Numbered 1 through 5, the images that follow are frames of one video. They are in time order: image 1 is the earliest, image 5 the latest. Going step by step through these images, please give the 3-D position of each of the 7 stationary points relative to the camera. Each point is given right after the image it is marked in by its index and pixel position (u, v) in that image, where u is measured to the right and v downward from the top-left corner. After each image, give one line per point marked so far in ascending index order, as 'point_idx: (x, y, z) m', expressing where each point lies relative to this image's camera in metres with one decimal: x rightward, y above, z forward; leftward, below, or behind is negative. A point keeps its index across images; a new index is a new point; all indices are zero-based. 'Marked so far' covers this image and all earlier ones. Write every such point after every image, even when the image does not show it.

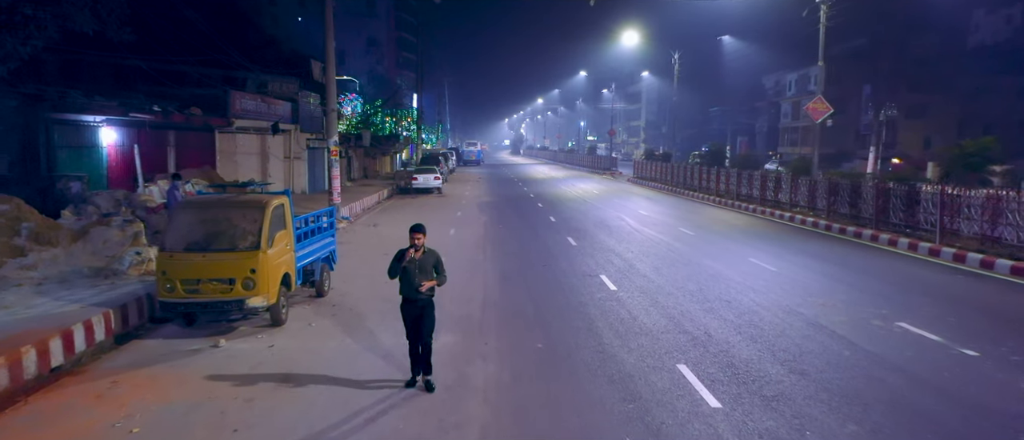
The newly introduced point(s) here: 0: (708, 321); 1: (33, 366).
0: (+3.0, -1.5, +9.6) m
1: (-5.7, -1.7, +7.4) m
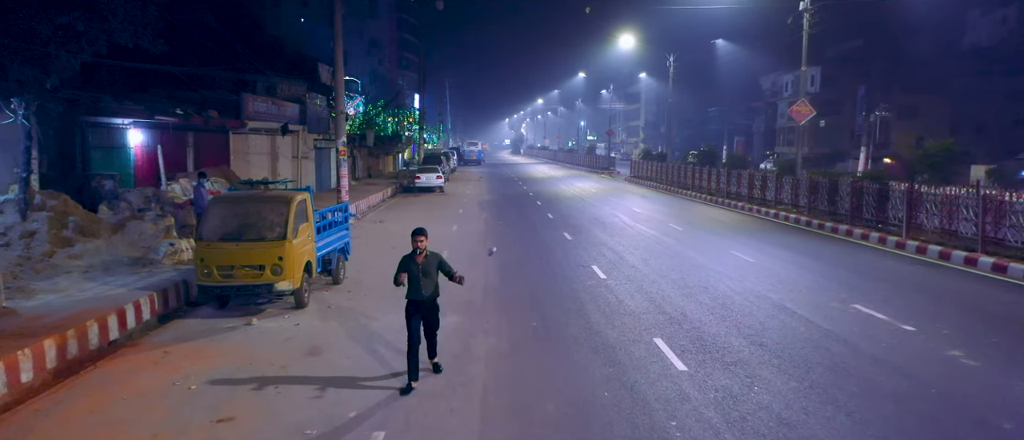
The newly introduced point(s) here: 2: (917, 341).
0: (+3.0, -1.4, +10.8) m
1: (-5.7, -1.6, +8.6) m
2: (+5.5, -1.6, +8.5) m
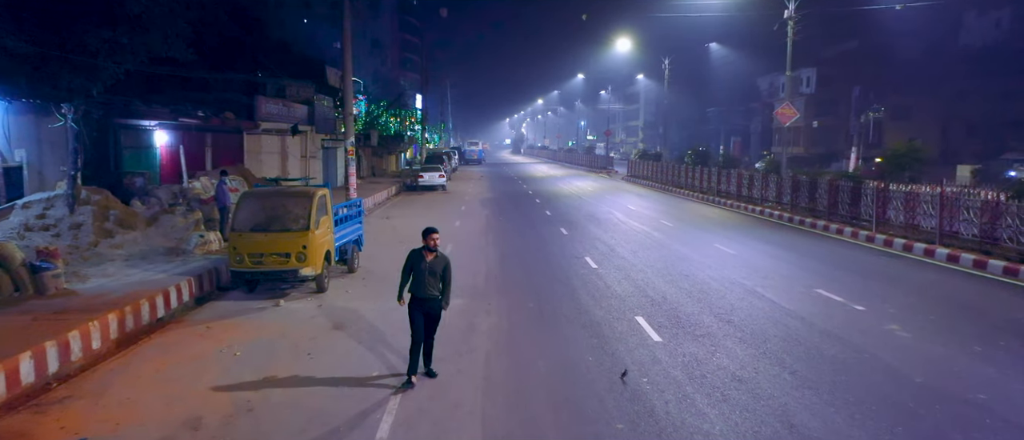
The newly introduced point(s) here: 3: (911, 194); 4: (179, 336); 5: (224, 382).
0: (+2.9, -1.3, +12.0) m
1: (-5.7, -1.5, +9.8) m
2: (+5.4, -1.5, +9.7) m
3: (+9.7, +0.6, +15.3) m
4: (-4.9, -1.7, +9.3) m
5: (-3.4, -1.9, +7.5) m
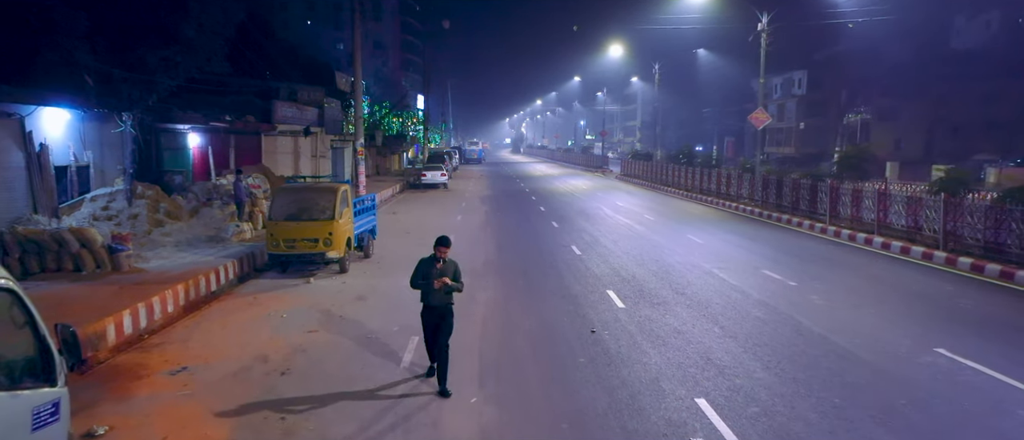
0: (+2.8, -1.1, +14.1) m
1: (-5.8, -1.3, +11.9) m
2: (+5.3, -1.3, +11.9) m
3: (+9.6, +0.8, +17.4) m
4: (-5.1, -1.5, +11.4) m
5: (-3.6, -1.8, +9.6) m
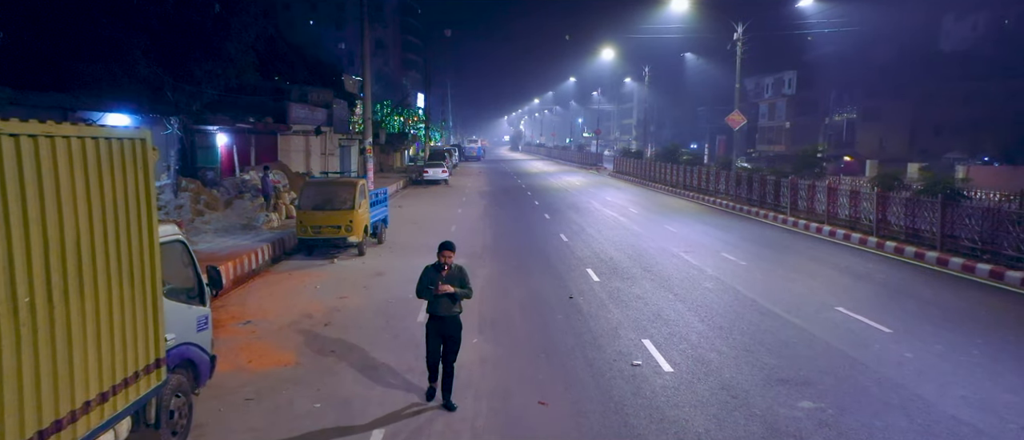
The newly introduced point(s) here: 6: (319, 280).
0: (+2.7, -0.9, +16.4) m
1: (-6.0, -1.0, +14.2) m
2: (+5.2, -1.1, +14.1) m
3: (+9.4, +1.1, +19.7) m
4: (-5.2, -1.3, +13.7) m
5: (-3.7, -1.5, +11.9) m
6: (-4.1, -1.3, +13.7) m
